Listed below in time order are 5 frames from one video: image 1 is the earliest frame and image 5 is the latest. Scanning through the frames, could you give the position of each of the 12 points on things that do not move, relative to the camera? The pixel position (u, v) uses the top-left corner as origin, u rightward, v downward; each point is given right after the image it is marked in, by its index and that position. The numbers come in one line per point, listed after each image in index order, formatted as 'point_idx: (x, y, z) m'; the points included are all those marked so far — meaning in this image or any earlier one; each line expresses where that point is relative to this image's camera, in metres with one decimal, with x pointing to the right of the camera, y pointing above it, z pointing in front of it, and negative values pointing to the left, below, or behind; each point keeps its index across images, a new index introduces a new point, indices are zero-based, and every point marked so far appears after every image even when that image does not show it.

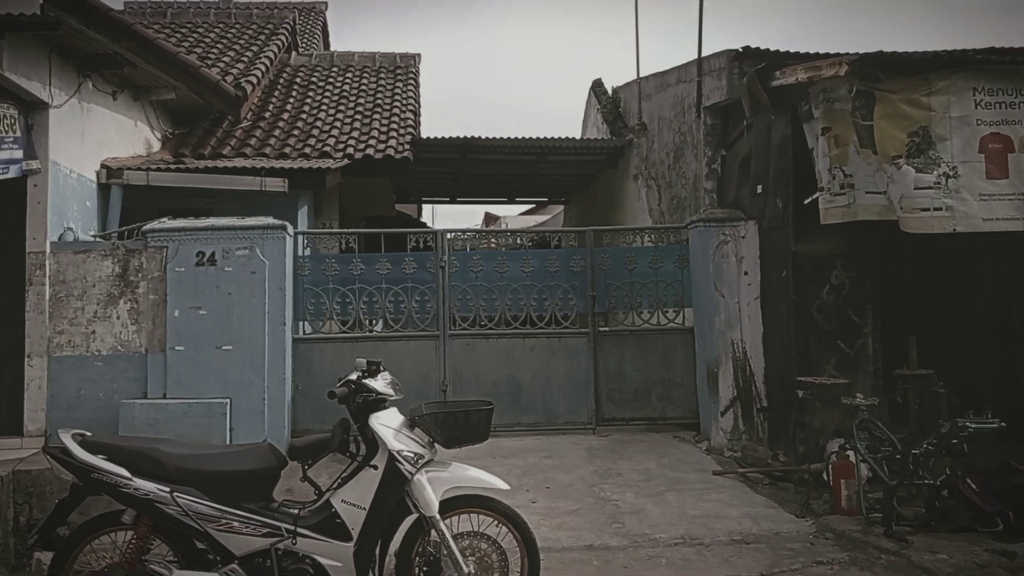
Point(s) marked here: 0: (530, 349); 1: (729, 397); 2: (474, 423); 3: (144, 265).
0: (+0.1, -0.5, +8.0) m
1: (+1.7, -0.9, +7.7) m
2: (-0.2, -0.6, +4.1) m
3: (-2.8, +0.2, +7.5) m
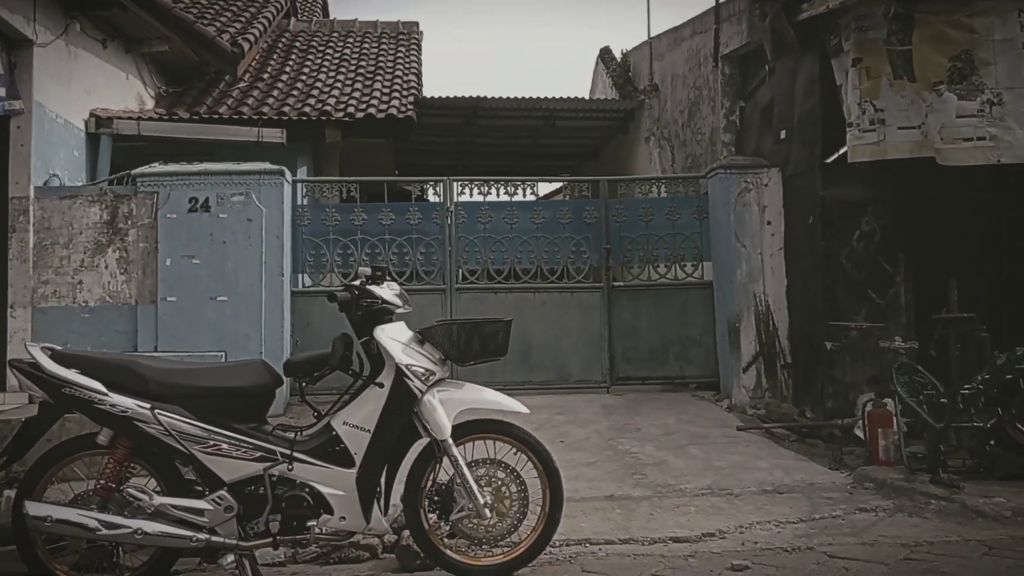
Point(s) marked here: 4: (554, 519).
0: (+0.2, -0.1, +7.6) m
1: (+1.8, -0.5, +7.3) m
2: (-0.1, -0.2, +3.7) m
3: (-2.8, +0.6, +7.0) m
4: (+0.2, -0.9, +3.8) m
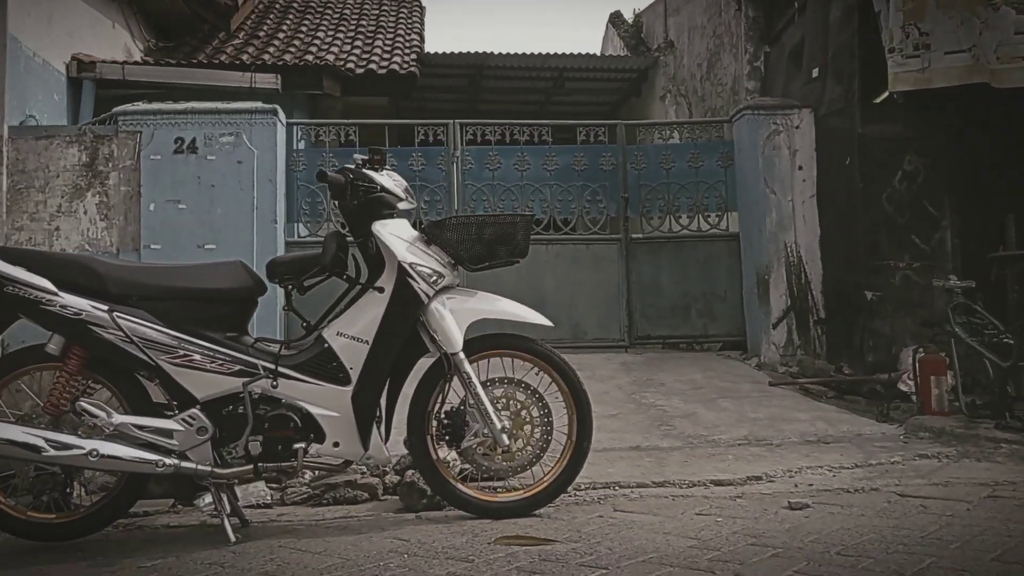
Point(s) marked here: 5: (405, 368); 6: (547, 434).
0: (+0.3, +0.2, +7.1) m
1: (+1.9, -0.1, +6.8) m
2: (0.0, +0.2, +3.2) m
3: (-2.7, +0.9, +6.5) m
4: (+0.2, -0.5, +3.2) m
5: (-0.4, -0.3, +3.2) m
6: (+0.1, -0.5, +3.2) m
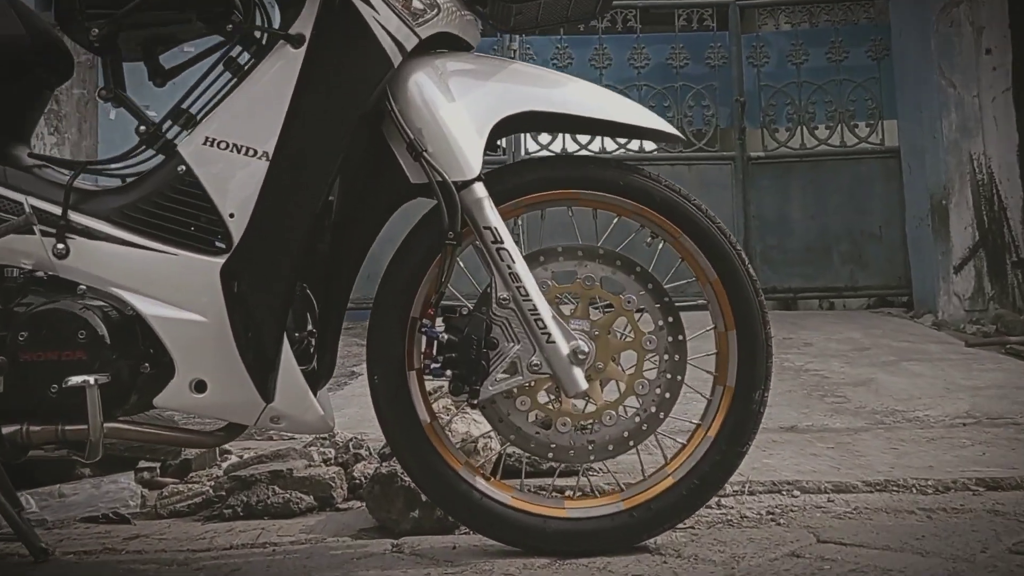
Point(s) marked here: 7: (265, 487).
0: (+0.7, +0.6, +5.3) m
1: (+2.3, +0.2, +4.9) m
2: (+0.1, +0.5, +1.5) m
3: (-2.3, +1.2, +5.0) m
4: (+0.4, -0.2, +1.5) m
5: (-0.2, +0.1, +1.5) m
6: (+0.2, -0.1, +1.5) m
7: (-0.5, -0.4, +1.8) m
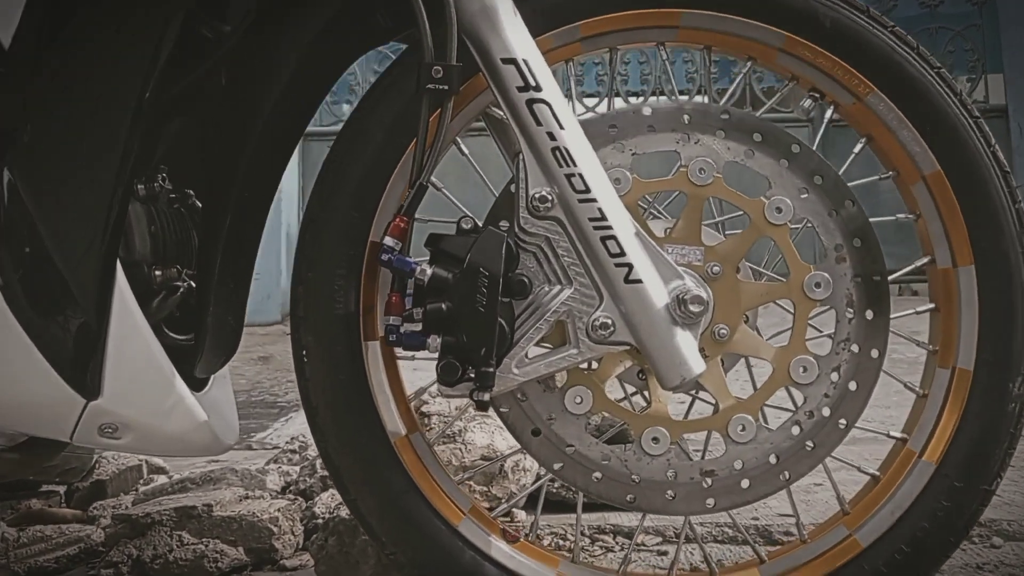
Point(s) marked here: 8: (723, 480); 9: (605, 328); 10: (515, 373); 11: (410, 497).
0: (+0.9, +0.6, +4.6) m
1: (+2.5, +0.3, +4.1) m
2: (+0.2, +0.6, +0.8) m
3: (-2.1, +1.3, +4.4) m
4: (+0.4, -0.1, +0.8) m
5: (-0.2, +0.2, +0.8) m
6: (+0.3, 0.0, +0.8) m
7: (-0.4, -0.3, +1.2) m
8: (+0.2, -0.2, +0.8) m
9: (+0.1, 0.0, +0.7) m
10: (0.0, -0.1, +0.7) m
11: (-0.1, -0.2, +0.8) m
